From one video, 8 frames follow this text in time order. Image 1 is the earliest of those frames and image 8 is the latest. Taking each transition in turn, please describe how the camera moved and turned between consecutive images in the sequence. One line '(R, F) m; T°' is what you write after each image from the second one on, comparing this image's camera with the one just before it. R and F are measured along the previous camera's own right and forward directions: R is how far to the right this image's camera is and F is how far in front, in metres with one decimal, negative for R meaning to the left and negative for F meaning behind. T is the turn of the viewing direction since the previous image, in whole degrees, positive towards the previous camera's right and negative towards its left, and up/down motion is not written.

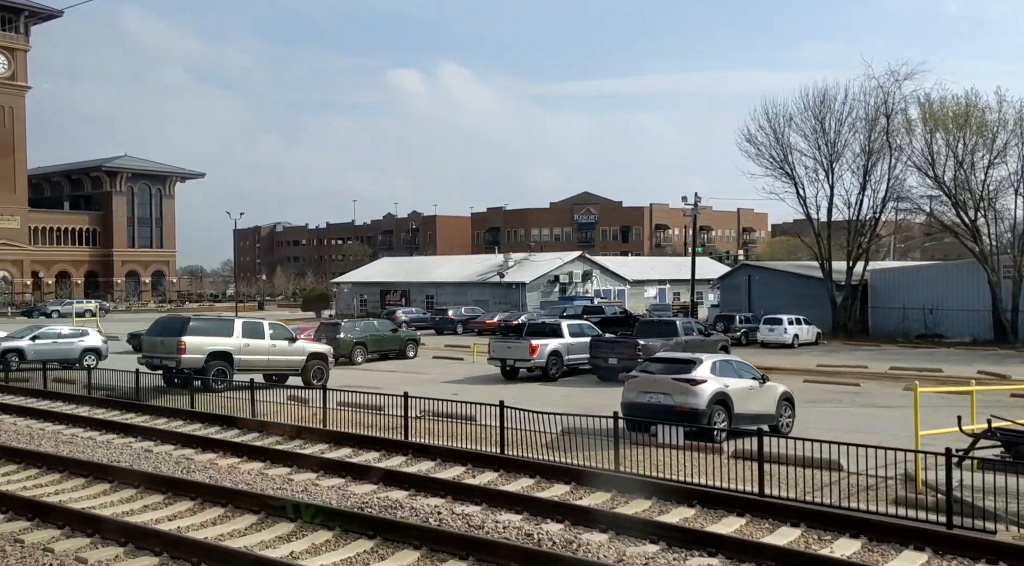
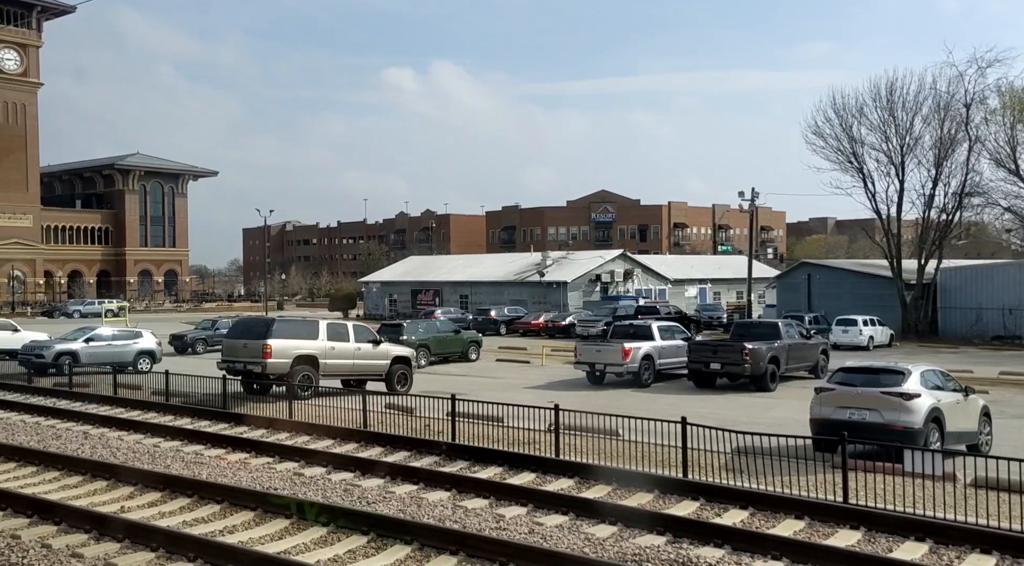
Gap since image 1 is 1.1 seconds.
(-1.9, +1.4) m; -1°
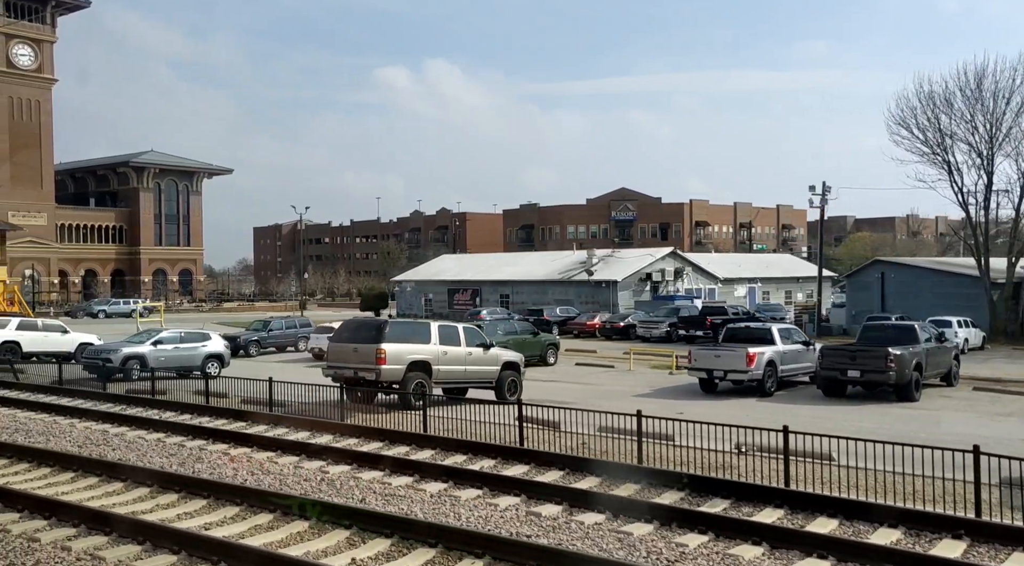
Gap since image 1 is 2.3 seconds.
(-2.3, +1.6) m; -1°
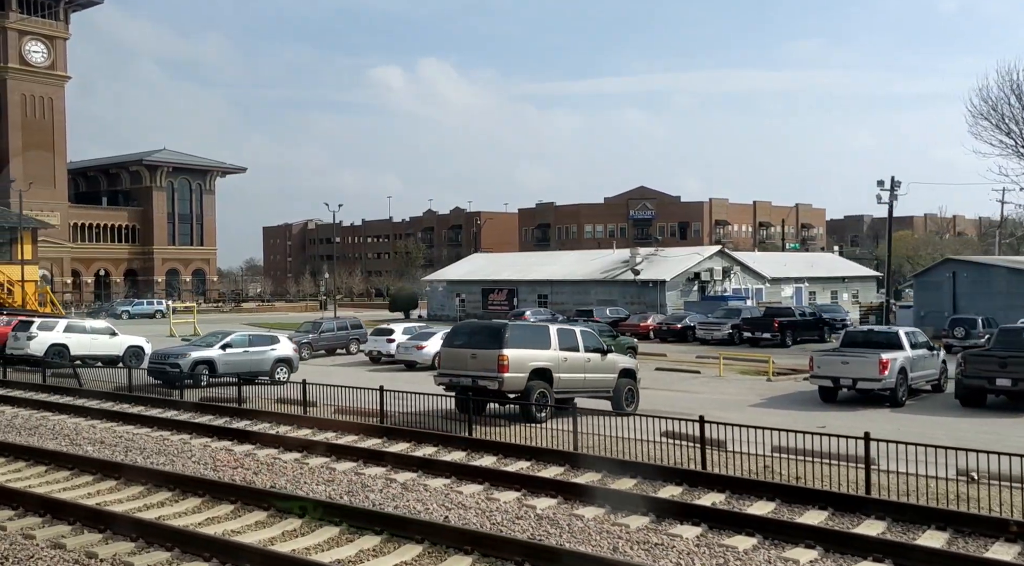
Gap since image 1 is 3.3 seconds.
(-2.1, +1.5) m; -1°
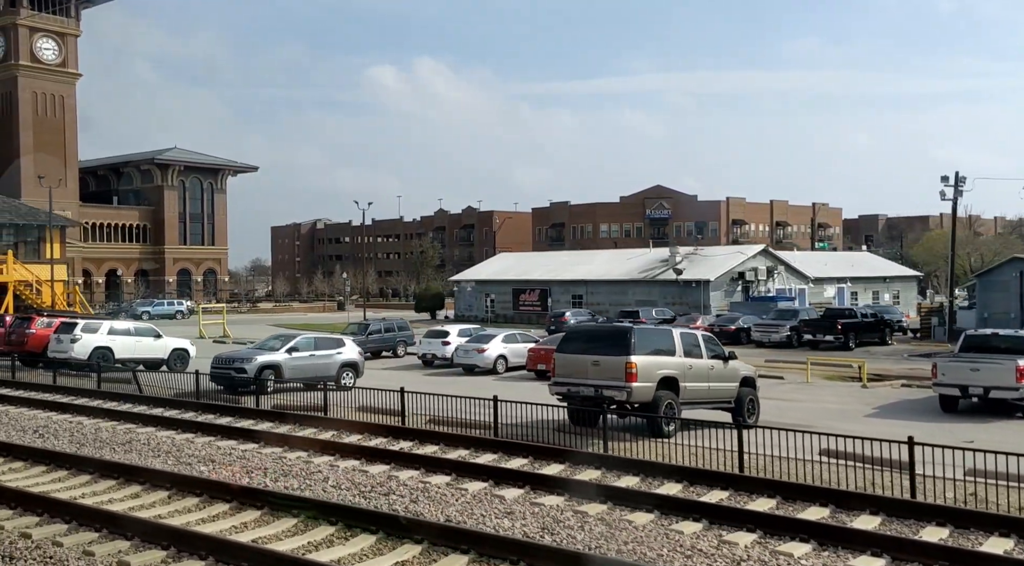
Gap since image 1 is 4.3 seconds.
(-1.9, +1.4) m; 0°
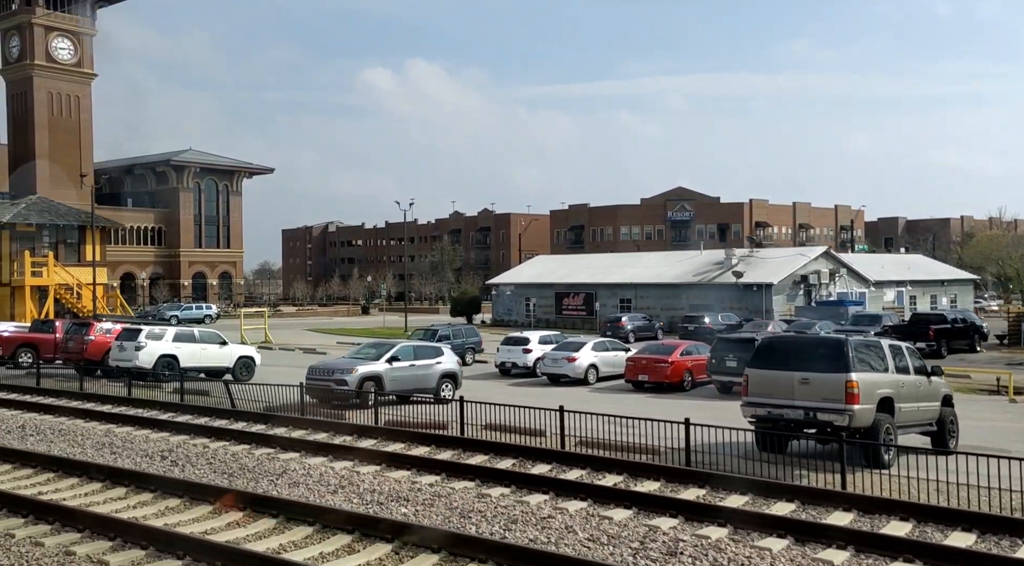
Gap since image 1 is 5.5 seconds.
(-2.6, +1.9) m; -1°
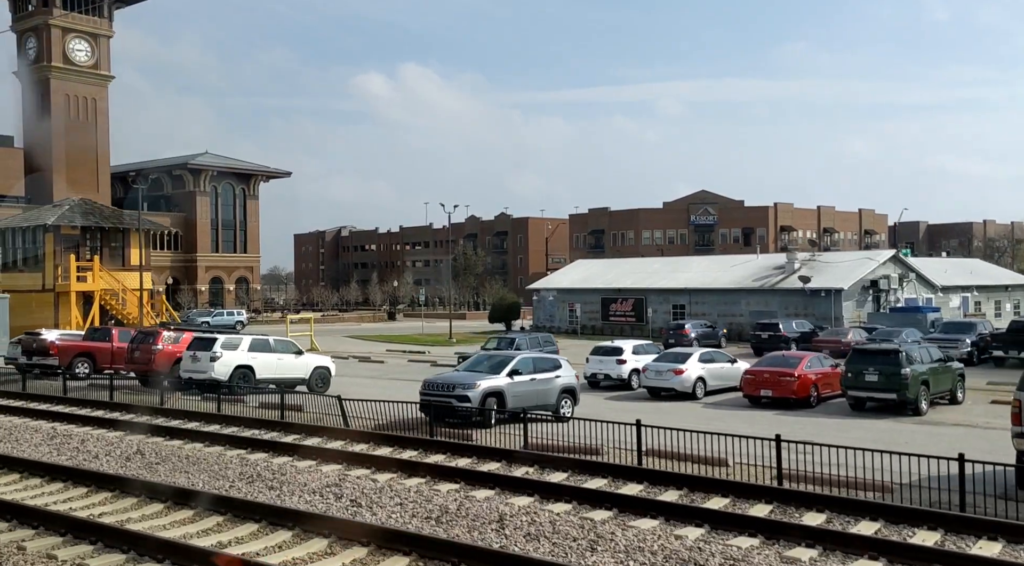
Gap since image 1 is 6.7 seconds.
(-2.7, +2.0) m; -1°
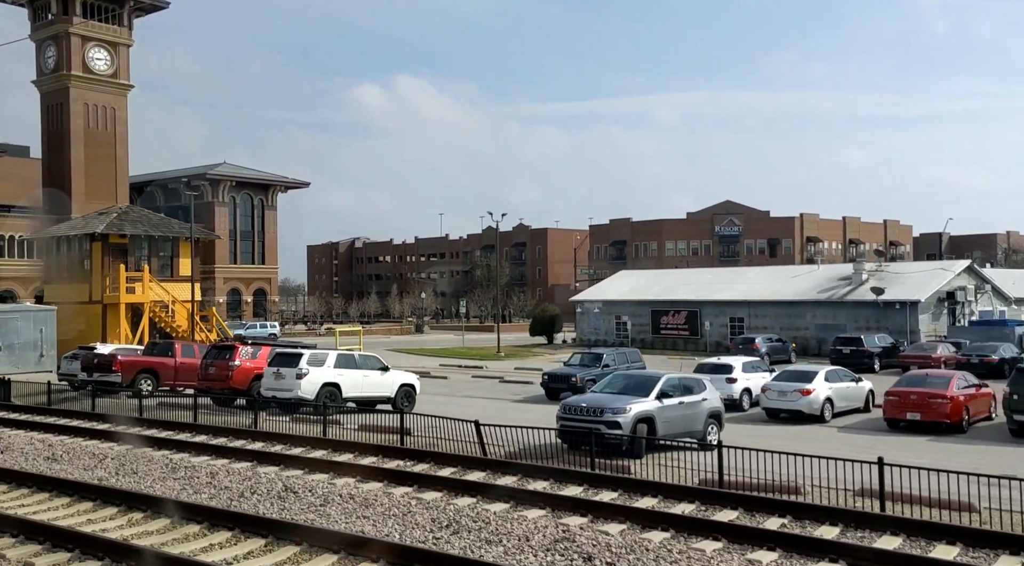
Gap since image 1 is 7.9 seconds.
(-2.8, +2.1) m; -1°
